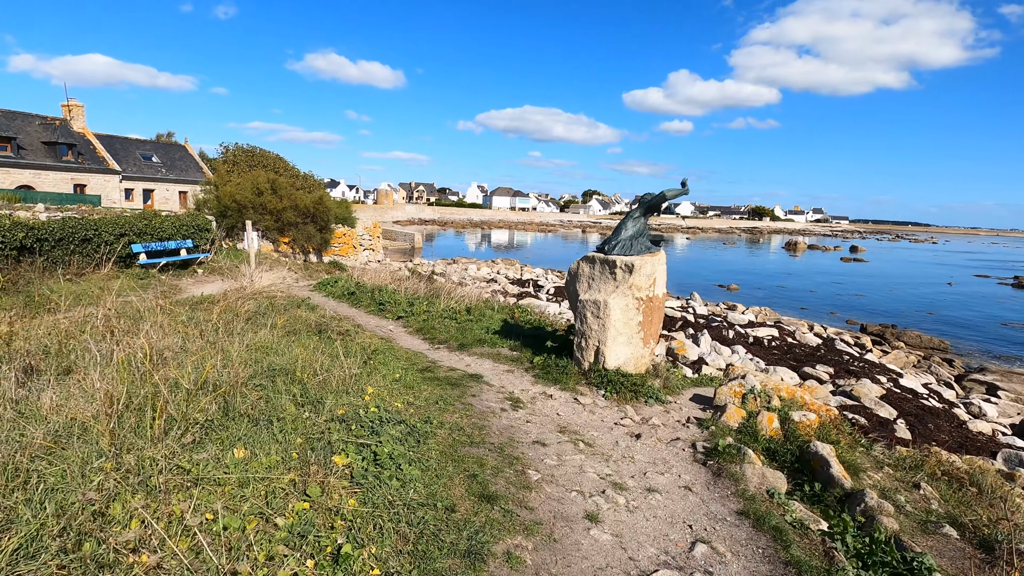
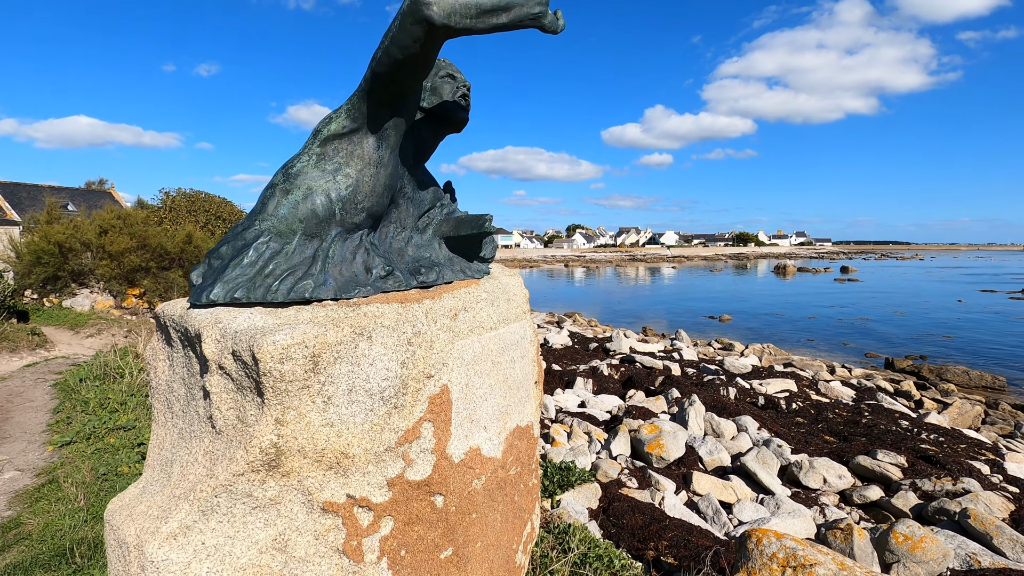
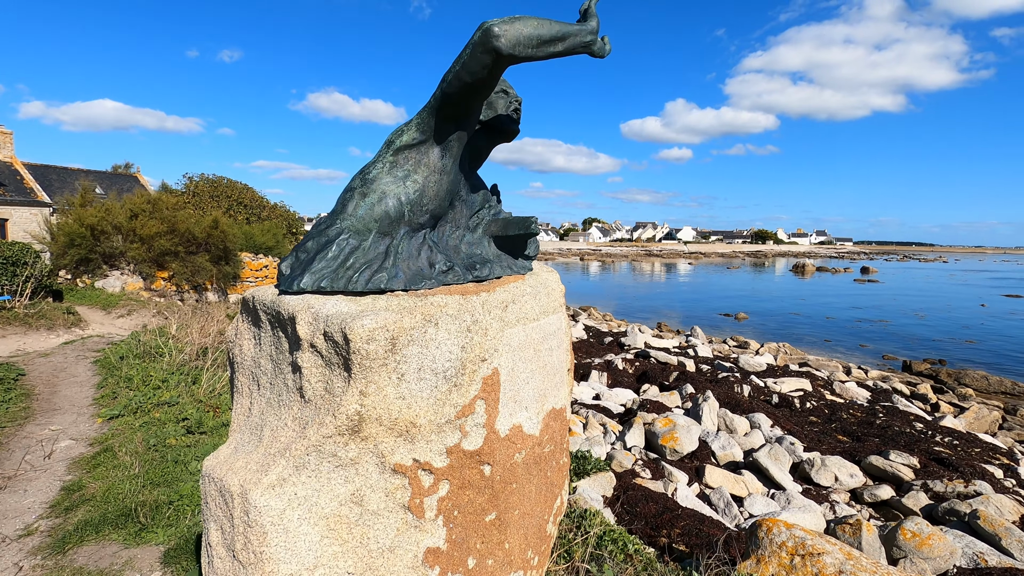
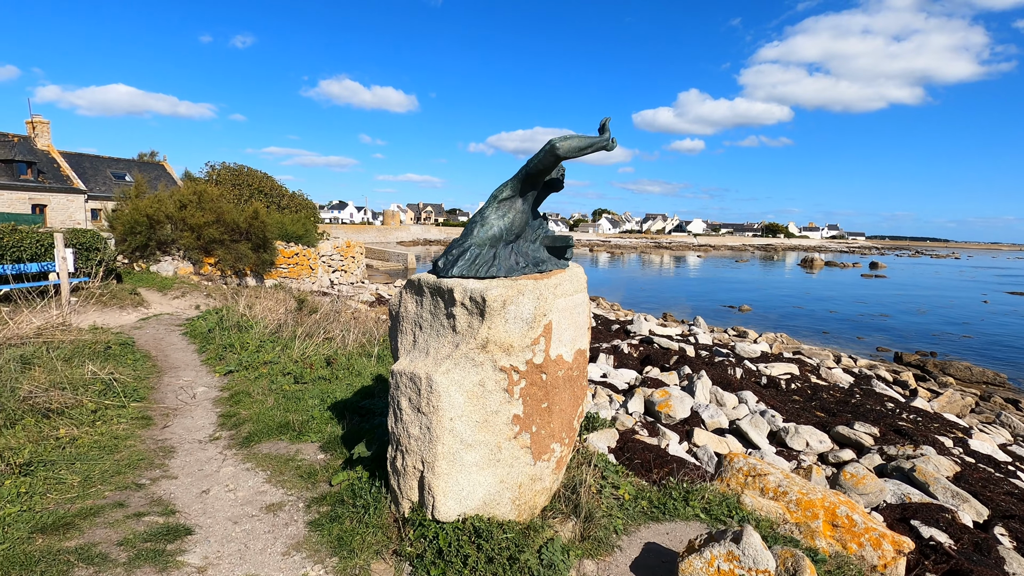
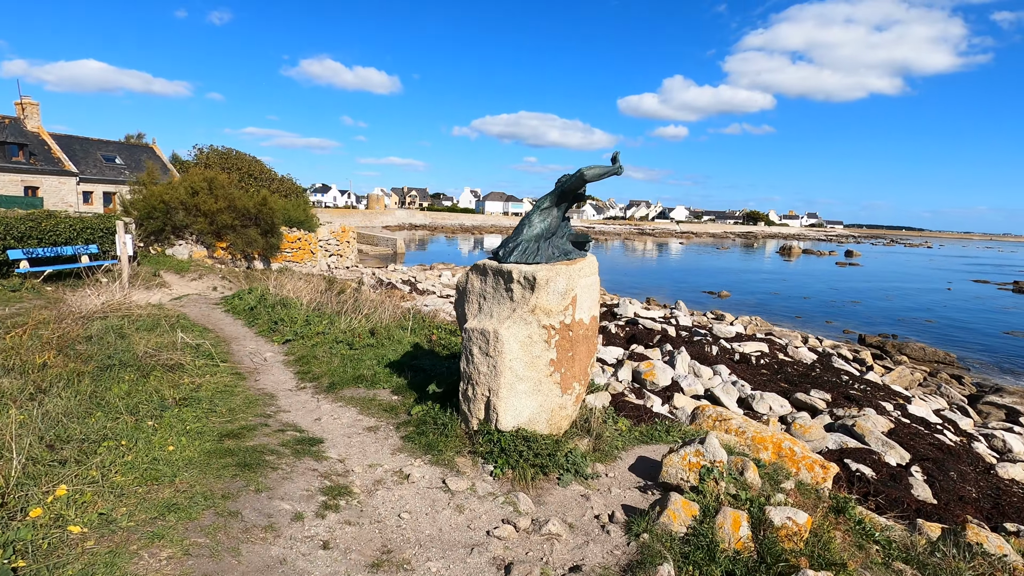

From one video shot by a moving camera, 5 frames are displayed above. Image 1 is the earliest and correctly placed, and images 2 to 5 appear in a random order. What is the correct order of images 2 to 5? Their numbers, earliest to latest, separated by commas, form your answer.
5, 4, 3, 2
